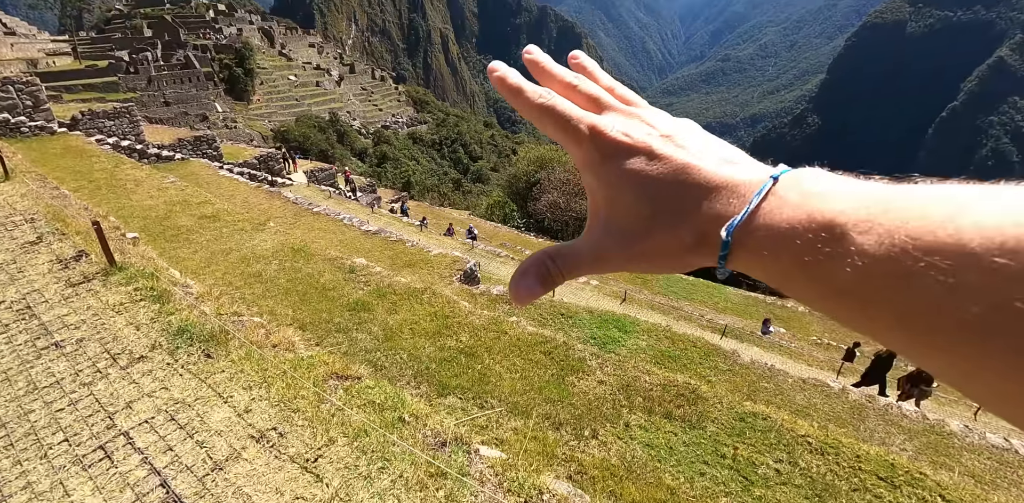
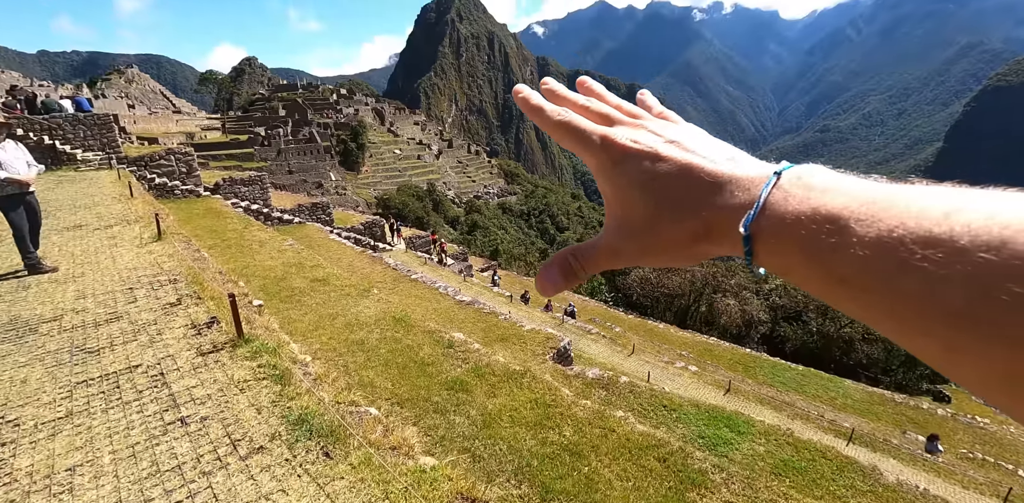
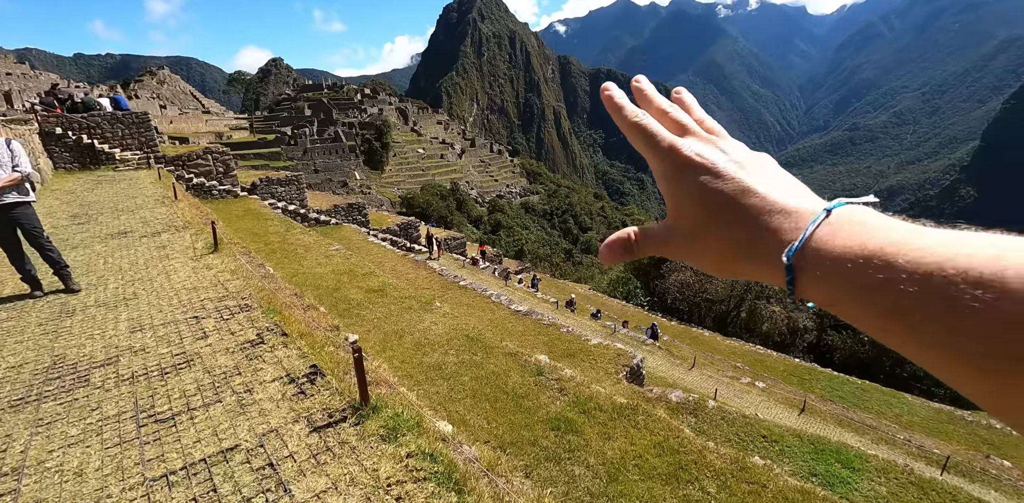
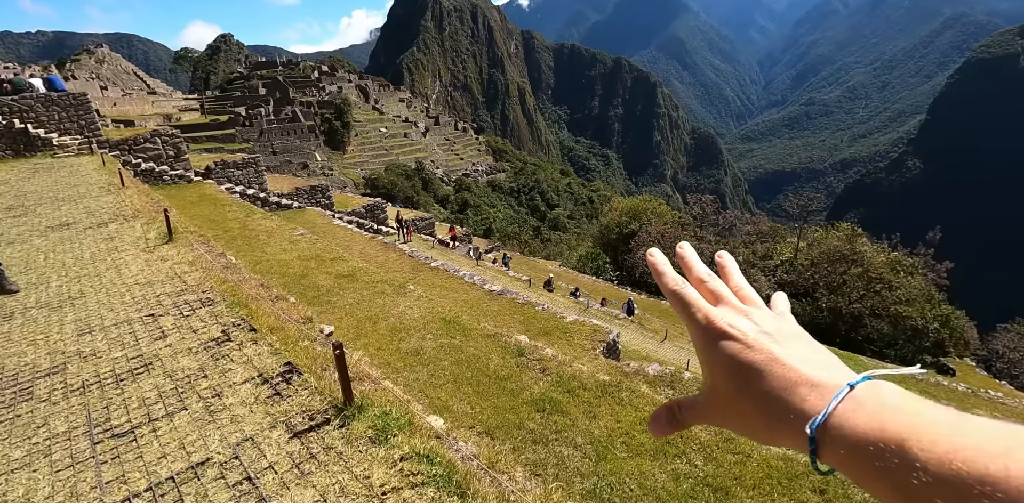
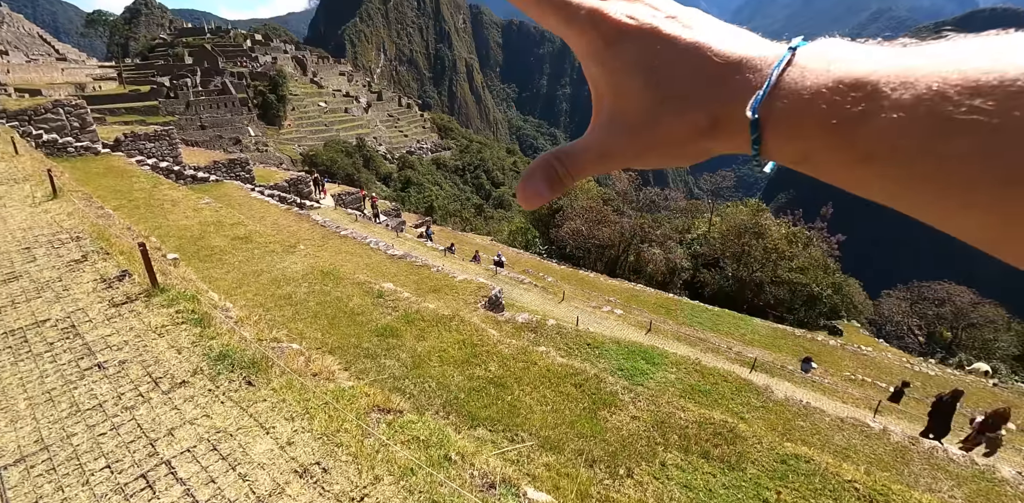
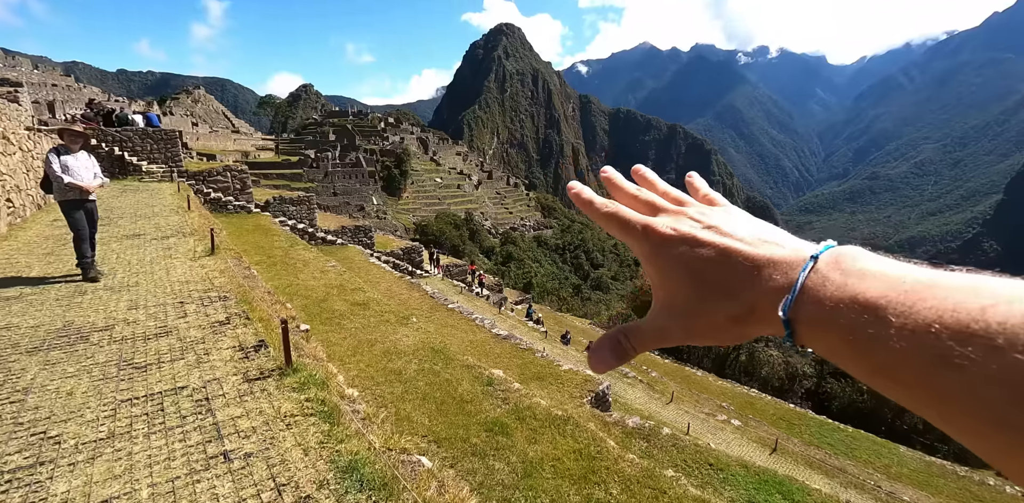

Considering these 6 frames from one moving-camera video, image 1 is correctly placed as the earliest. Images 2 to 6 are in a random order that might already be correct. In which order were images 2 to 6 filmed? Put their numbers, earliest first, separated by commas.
5, 2, 6, 3, 4
